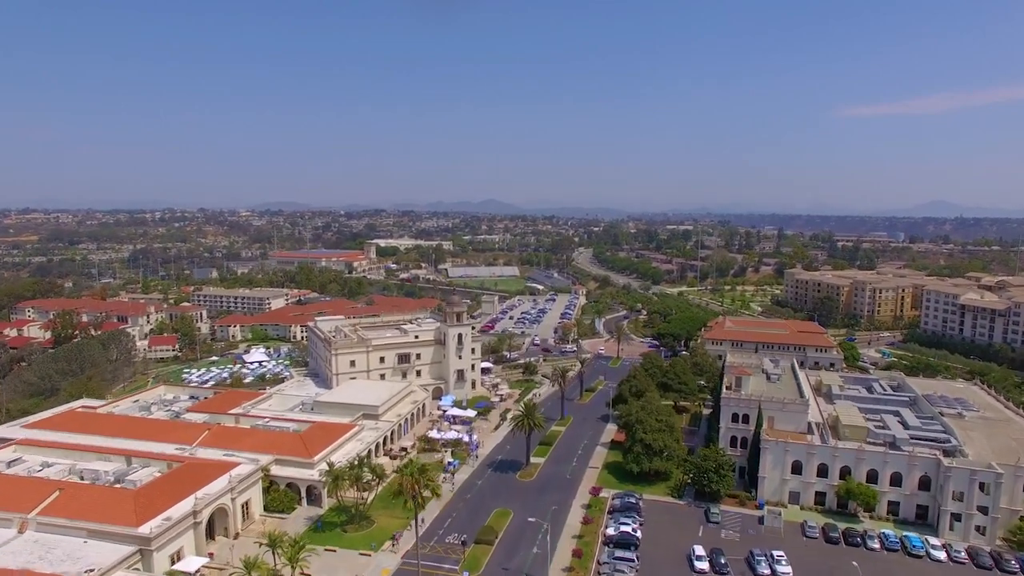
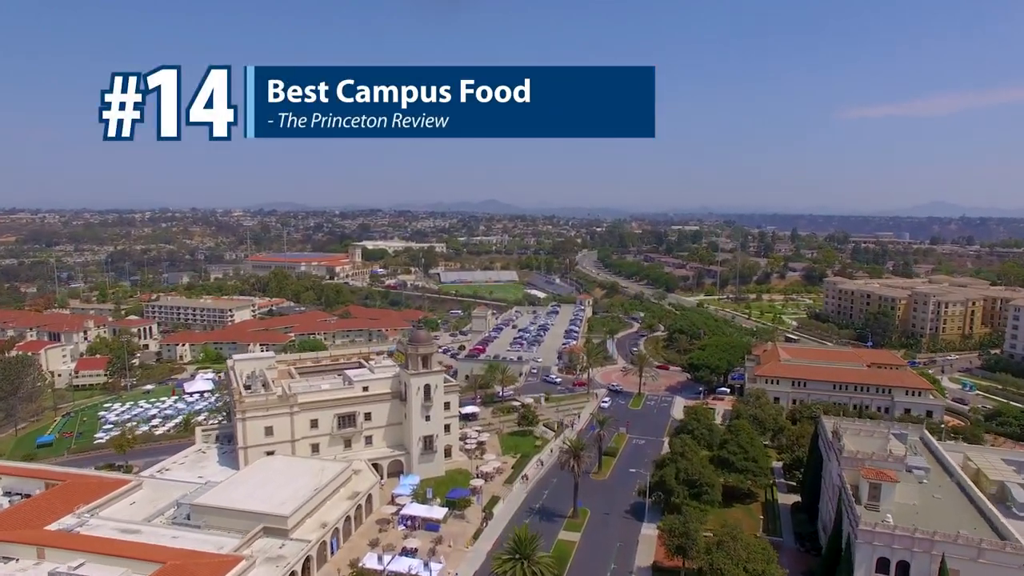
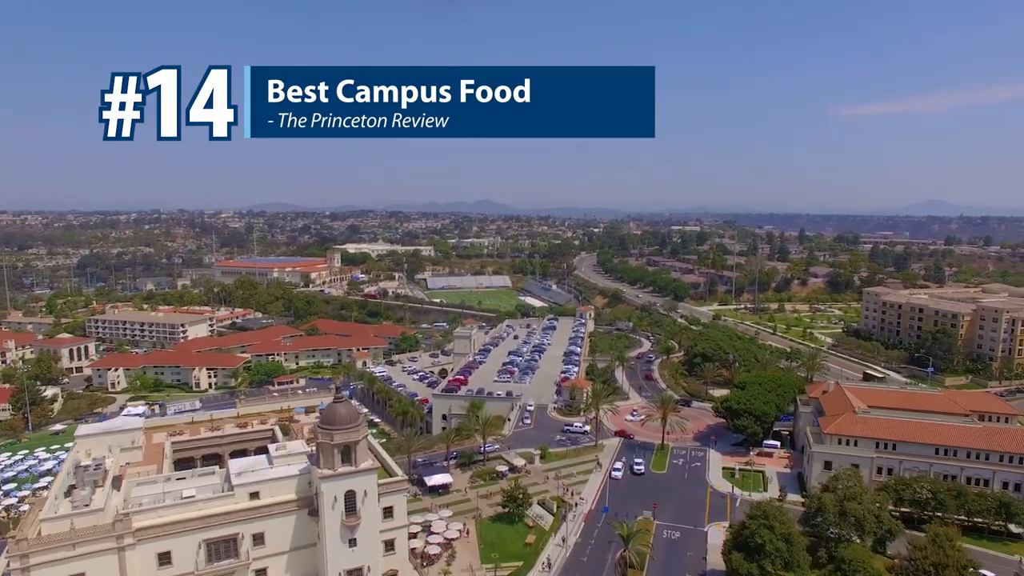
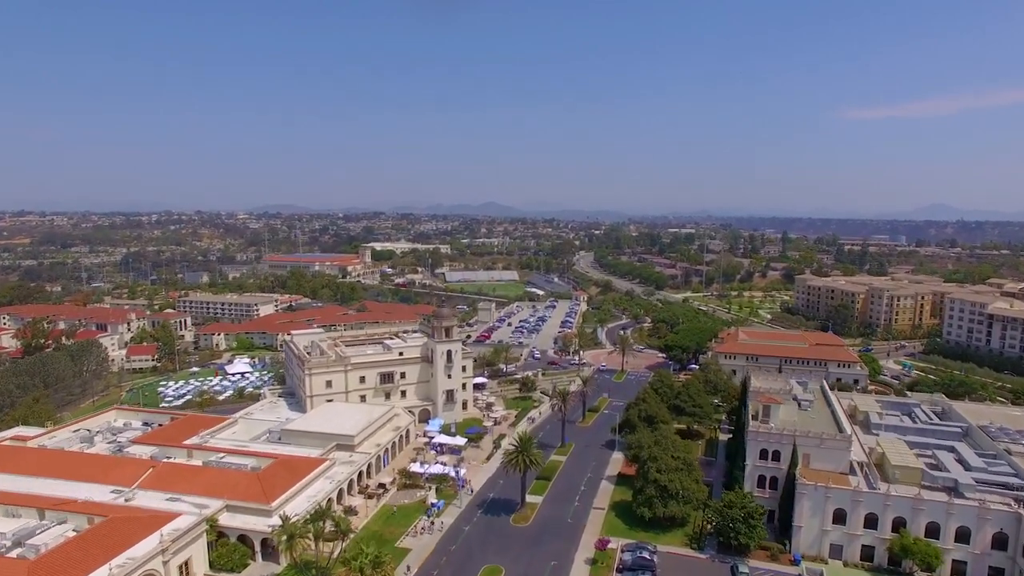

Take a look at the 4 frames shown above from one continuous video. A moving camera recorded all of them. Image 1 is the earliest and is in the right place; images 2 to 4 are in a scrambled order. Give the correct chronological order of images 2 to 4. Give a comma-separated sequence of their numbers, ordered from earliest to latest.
4, 2, 3
